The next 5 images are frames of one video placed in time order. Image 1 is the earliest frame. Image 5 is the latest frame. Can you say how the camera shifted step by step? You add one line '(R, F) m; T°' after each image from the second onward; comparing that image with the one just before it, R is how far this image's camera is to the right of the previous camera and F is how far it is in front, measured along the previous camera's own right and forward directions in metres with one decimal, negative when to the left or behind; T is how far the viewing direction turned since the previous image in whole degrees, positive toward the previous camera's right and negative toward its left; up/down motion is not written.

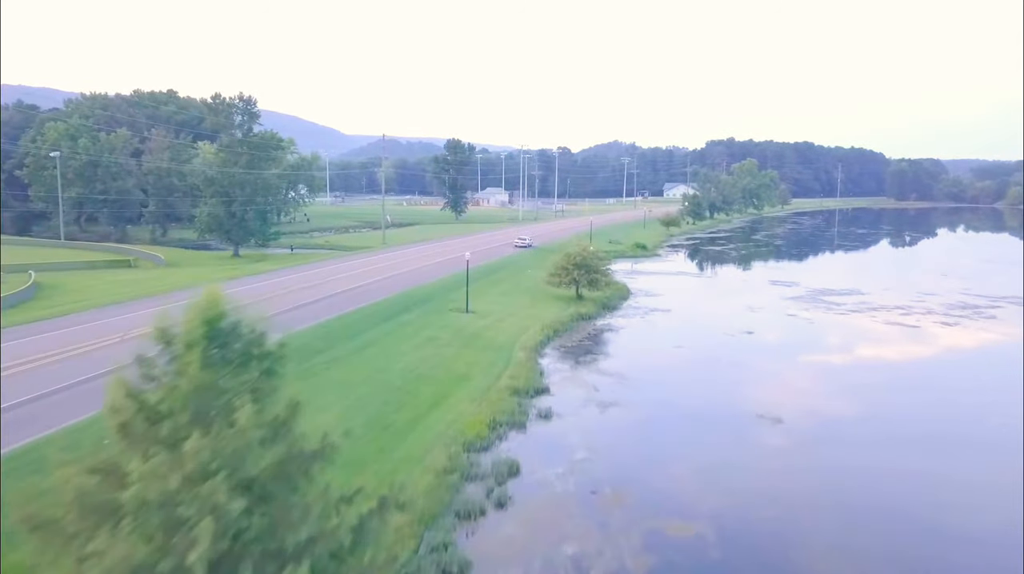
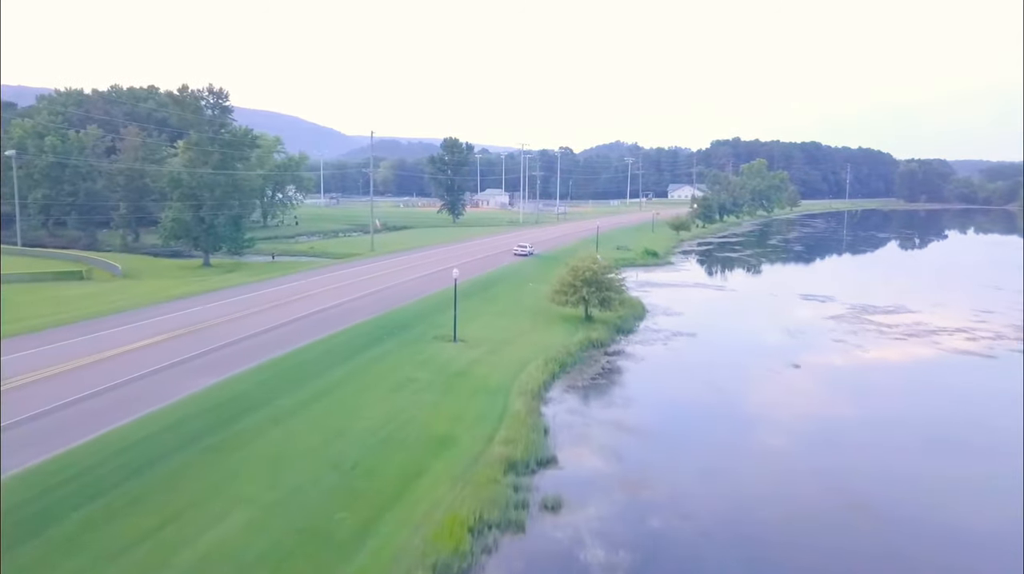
(0.0, +1.8) m; 0°
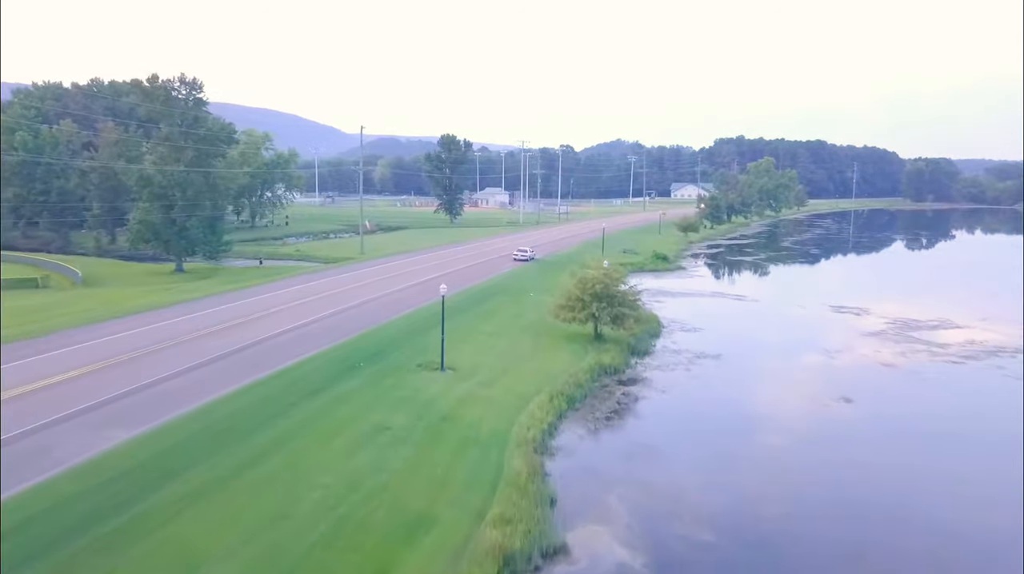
(0.0, +1.4) m; 0°
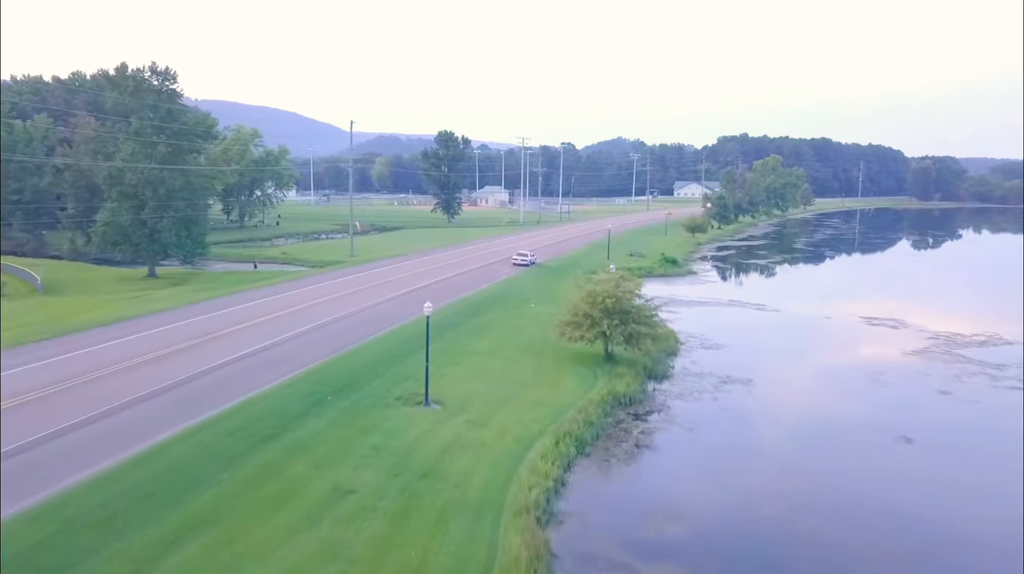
(0.0, +1.2) m; 0°
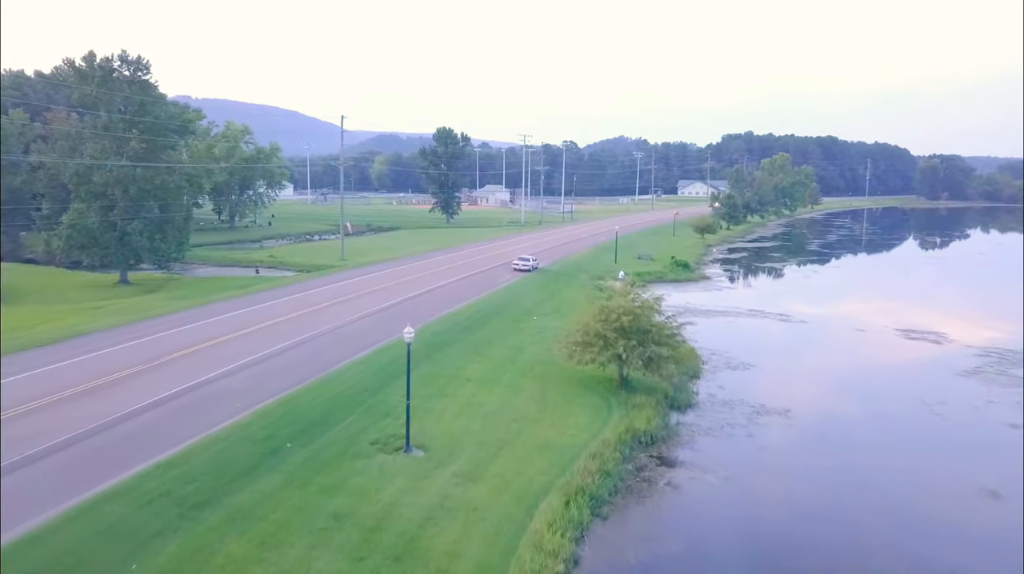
(0.0, +1.1) m; 0°
